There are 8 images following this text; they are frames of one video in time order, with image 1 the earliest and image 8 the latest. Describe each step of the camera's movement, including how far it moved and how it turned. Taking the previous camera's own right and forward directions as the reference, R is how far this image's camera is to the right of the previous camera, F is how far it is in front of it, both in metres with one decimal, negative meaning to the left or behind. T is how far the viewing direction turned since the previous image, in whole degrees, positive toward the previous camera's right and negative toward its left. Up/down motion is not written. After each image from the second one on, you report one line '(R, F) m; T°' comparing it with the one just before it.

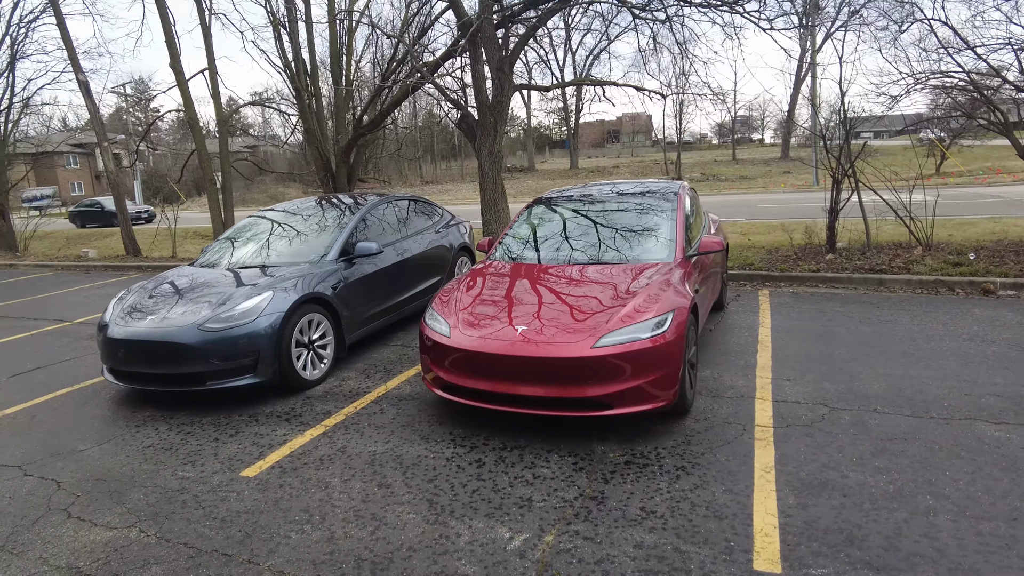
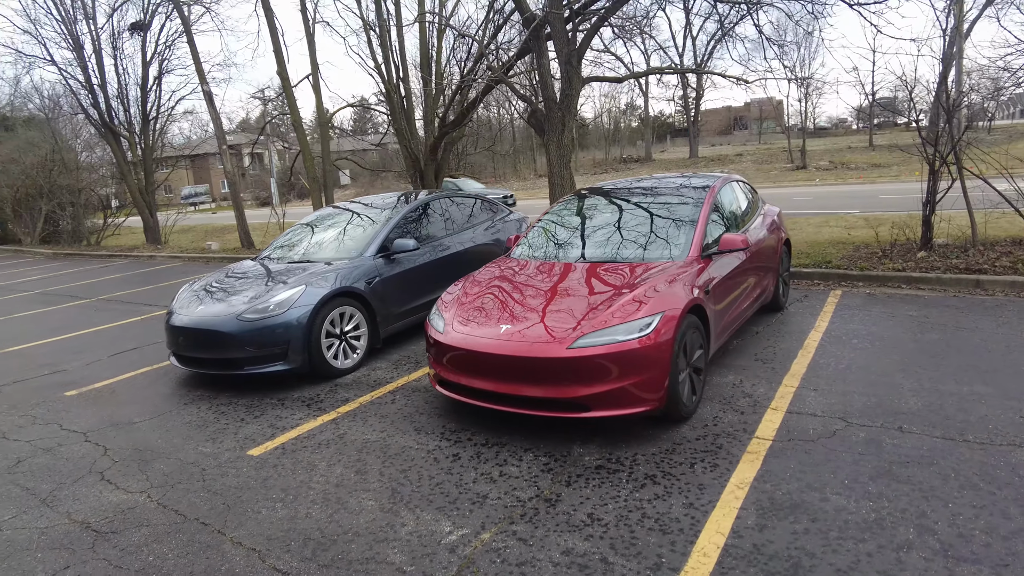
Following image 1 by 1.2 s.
(+0.8, +0.1) m; -11°
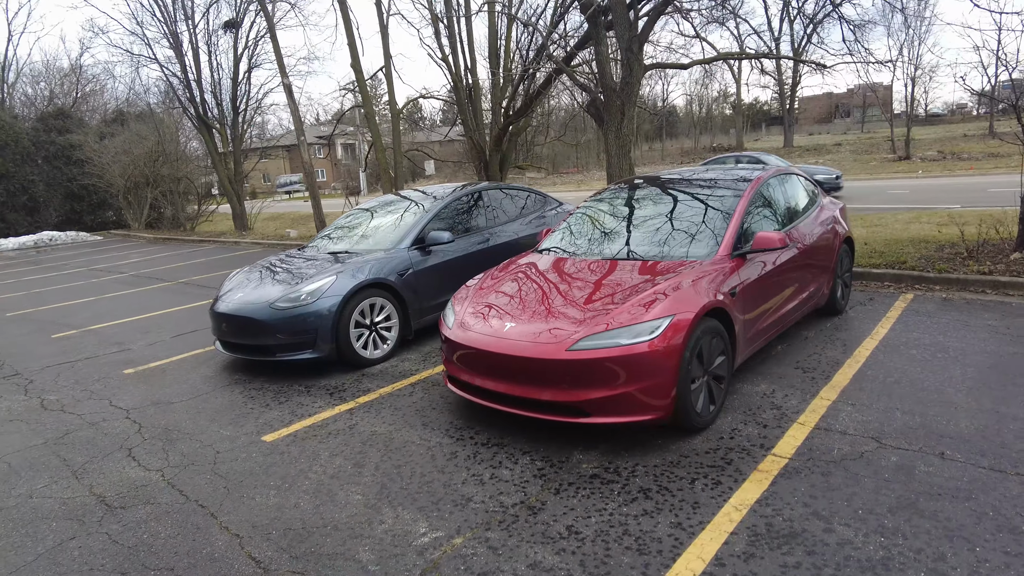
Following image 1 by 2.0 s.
(+0.4, +0.1) m; -8°
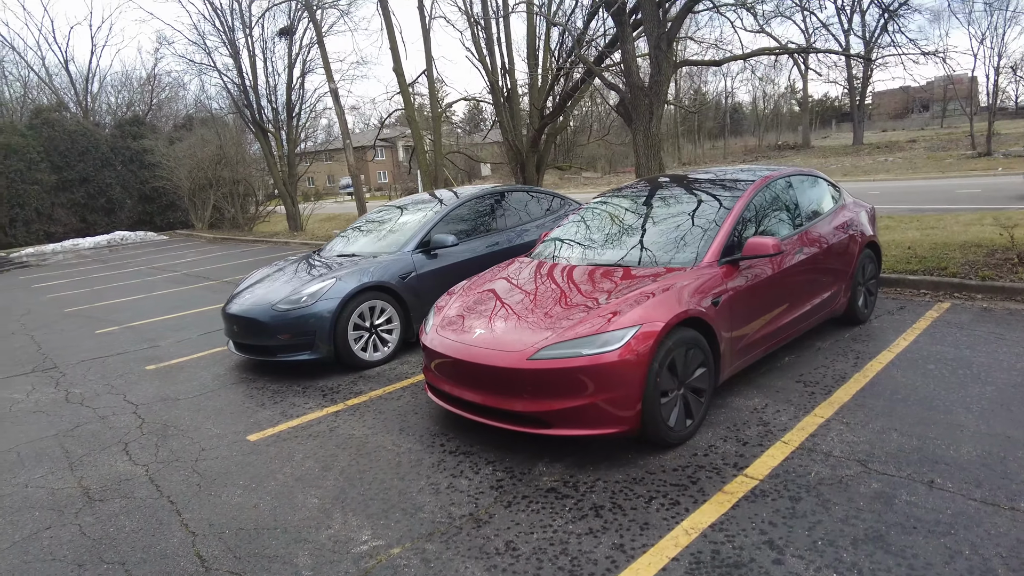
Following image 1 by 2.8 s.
(+0.5, +0.1) m; -6°
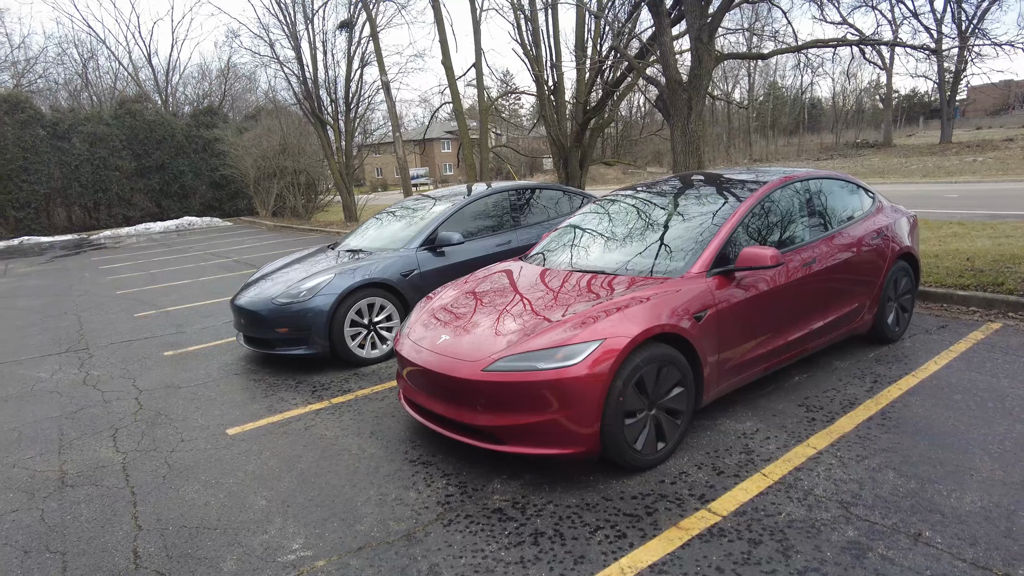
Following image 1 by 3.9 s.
(+0.5, +0.2) m; -6°
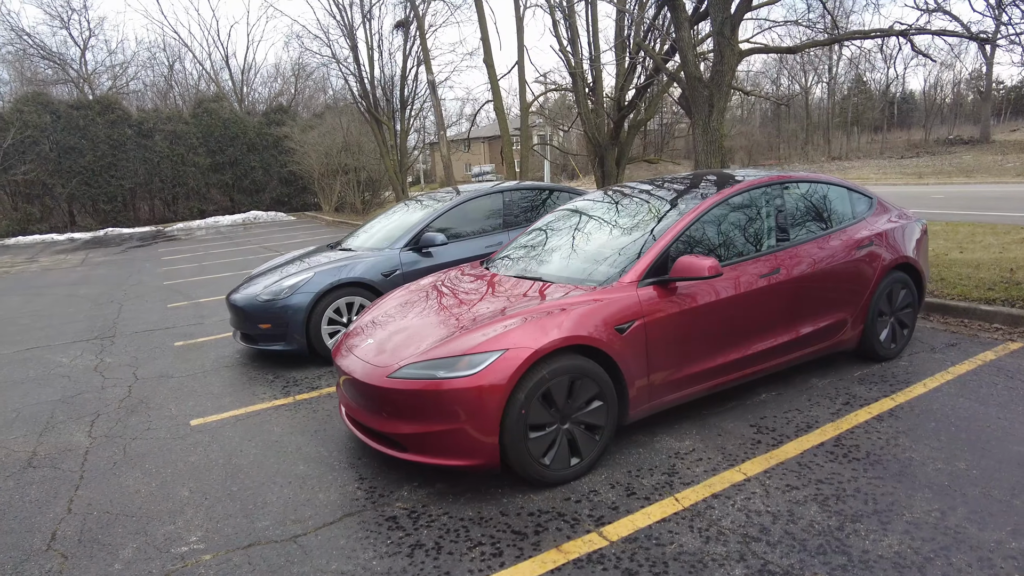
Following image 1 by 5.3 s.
(+0.7, +0.1) m; -7°
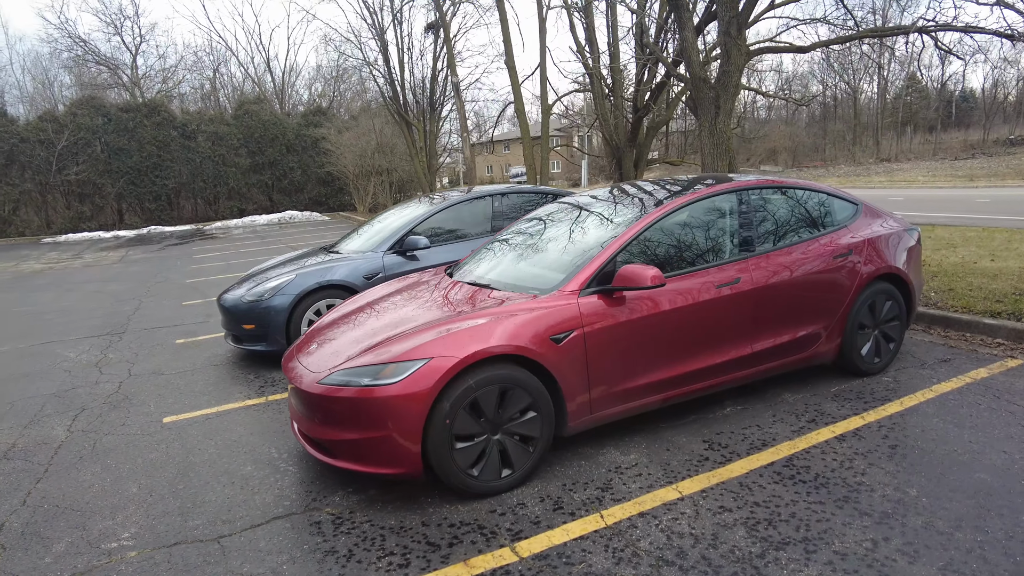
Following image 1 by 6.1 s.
(+0.5, +0.1) m; -4°
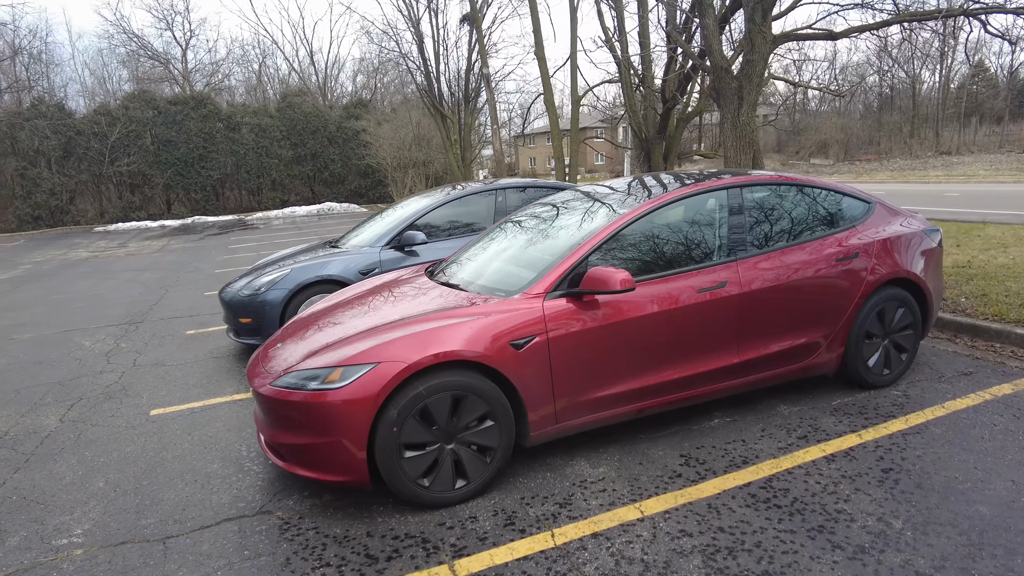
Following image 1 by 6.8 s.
(+0.4, +0.2) m; -4°
